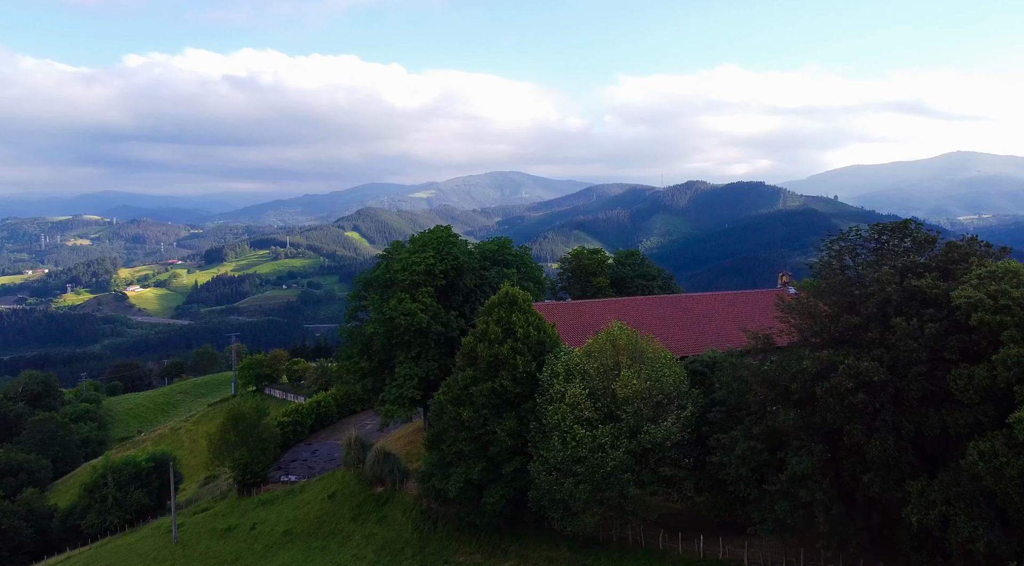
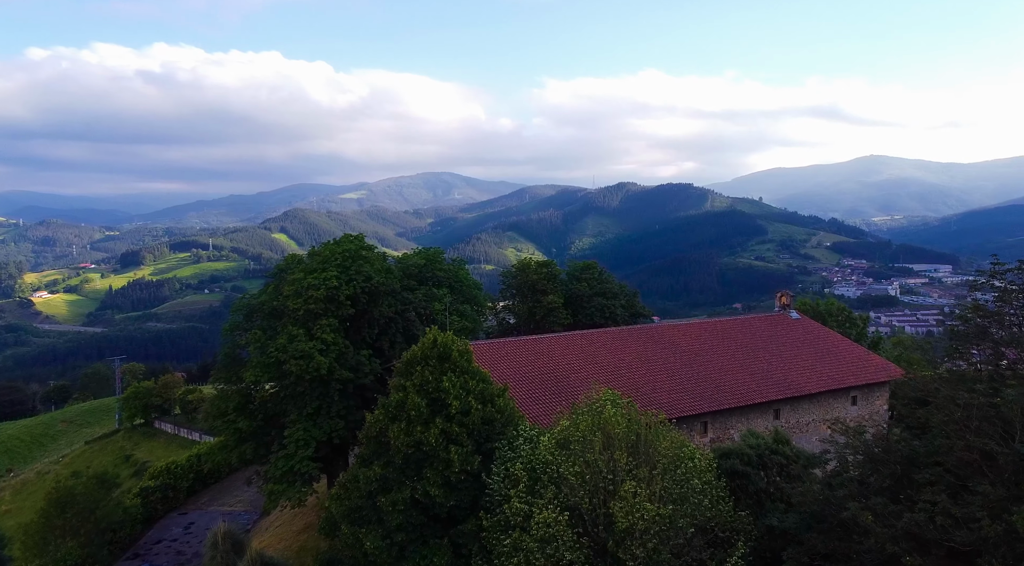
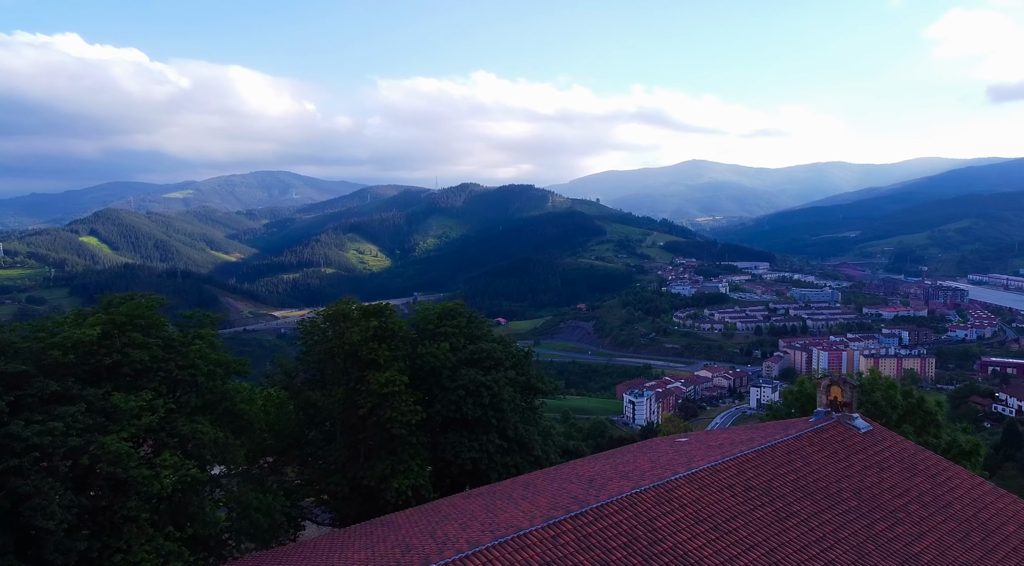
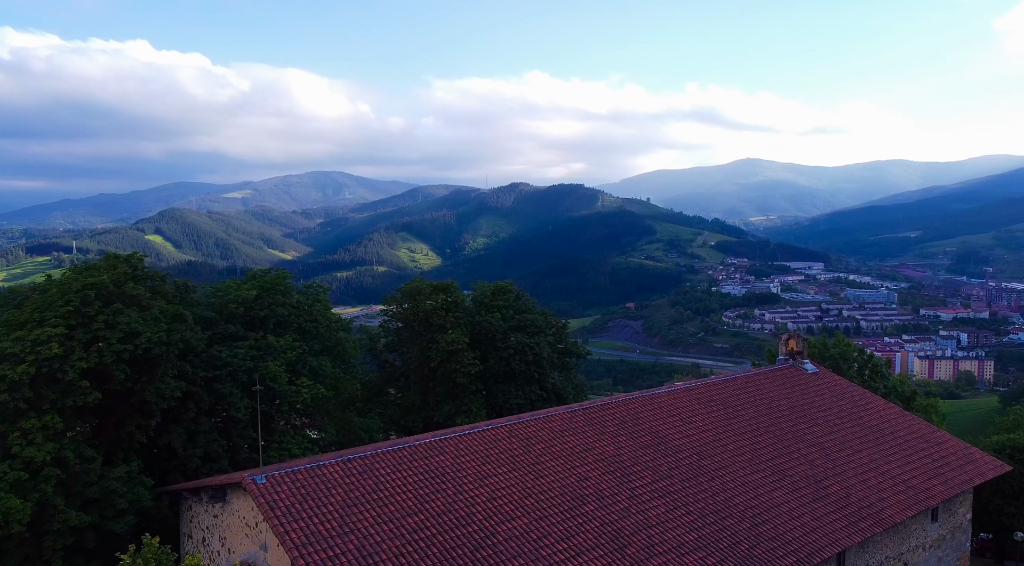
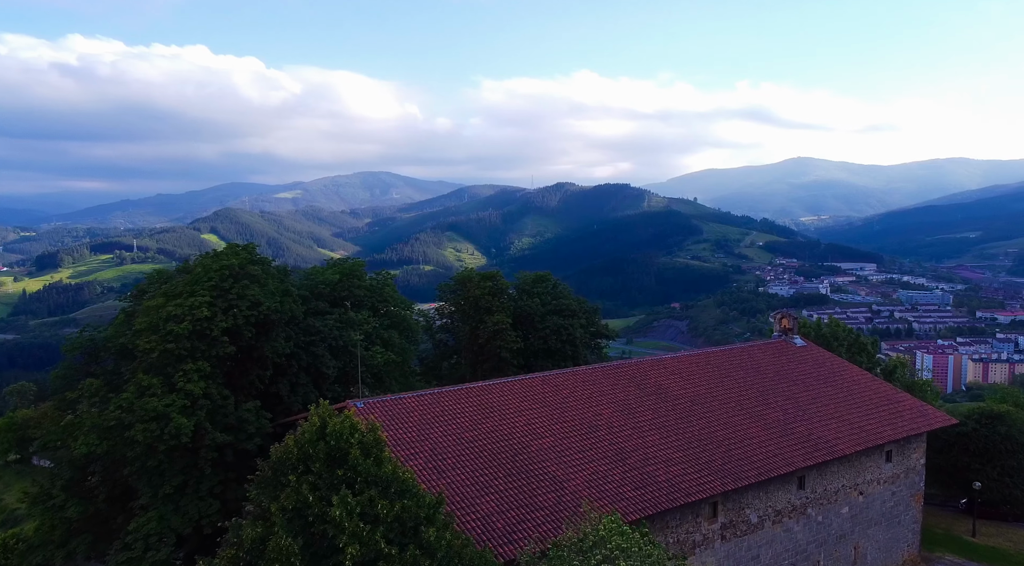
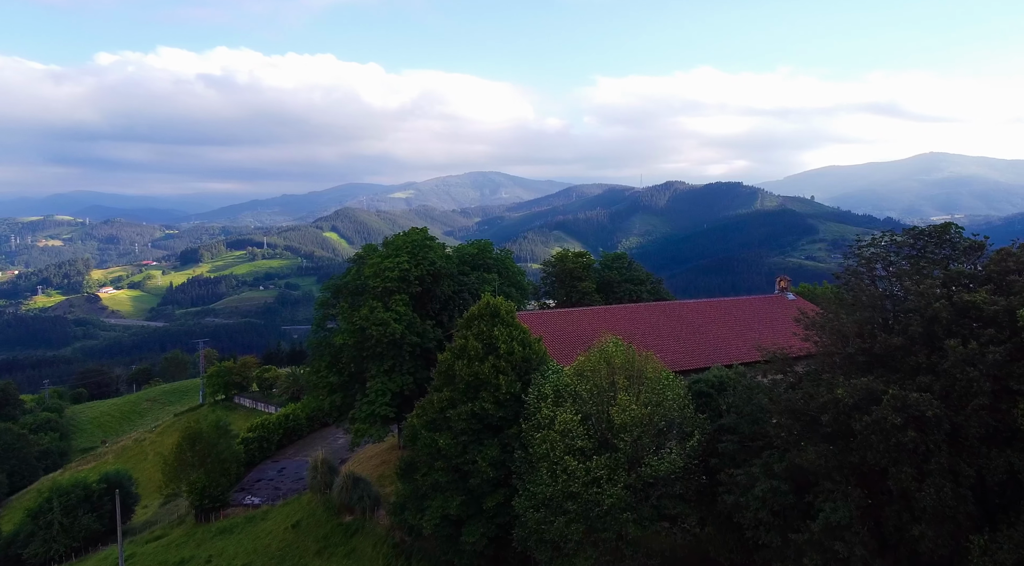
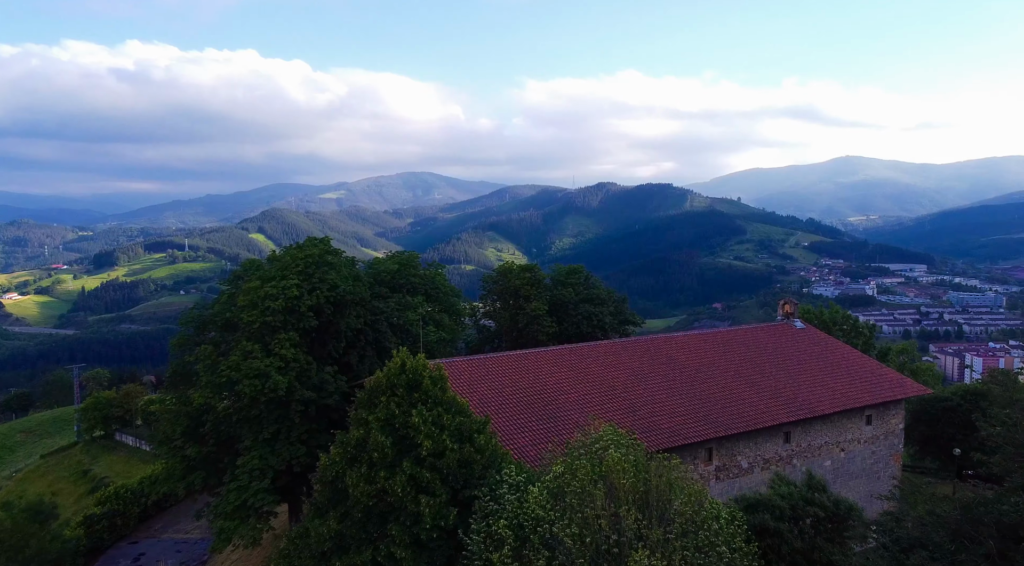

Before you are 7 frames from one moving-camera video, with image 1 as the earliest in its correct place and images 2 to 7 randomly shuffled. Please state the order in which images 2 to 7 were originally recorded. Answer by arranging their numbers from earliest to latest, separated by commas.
6, 2, 7, 5, 4, 3
